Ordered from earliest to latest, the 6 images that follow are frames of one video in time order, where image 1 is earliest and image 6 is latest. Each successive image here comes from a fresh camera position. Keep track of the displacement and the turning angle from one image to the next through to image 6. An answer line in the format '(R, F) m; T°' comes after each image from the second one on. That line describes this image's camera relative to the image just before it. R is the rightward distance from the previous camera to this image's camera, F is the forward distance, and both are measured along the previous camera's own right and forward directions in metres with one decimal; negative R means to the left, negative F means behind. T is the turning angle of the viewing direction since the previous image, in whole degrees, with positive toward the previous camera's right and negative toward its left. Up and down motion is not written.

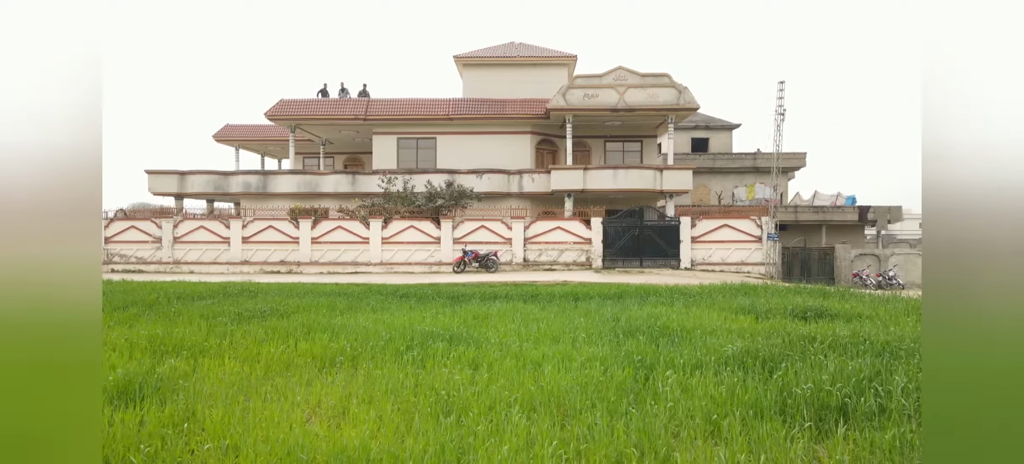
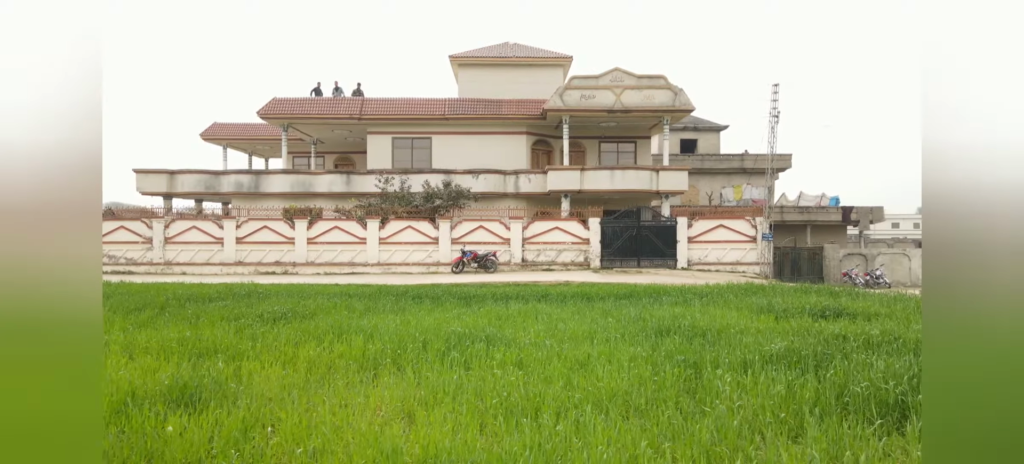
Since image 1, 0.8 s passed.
(-0.5, 0.0) m; +2°
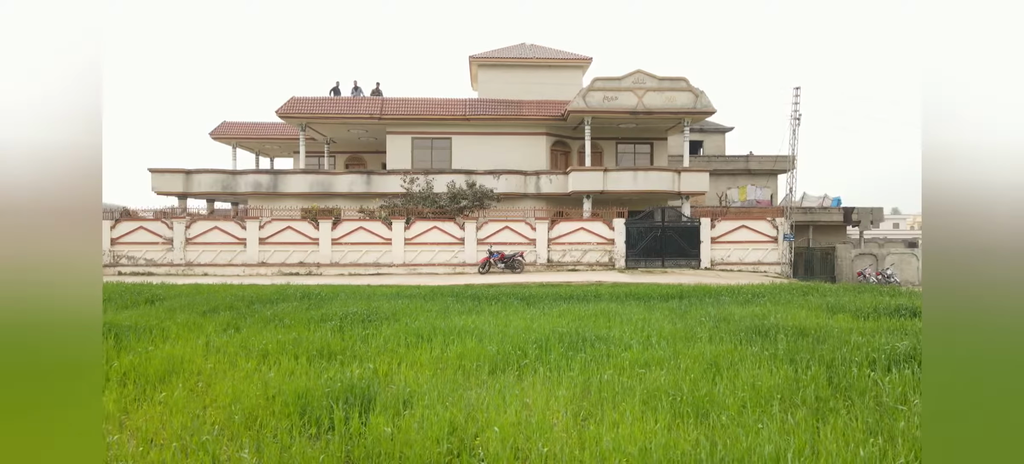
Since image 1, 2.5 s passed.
(-1.2, 0.0) m; +1°
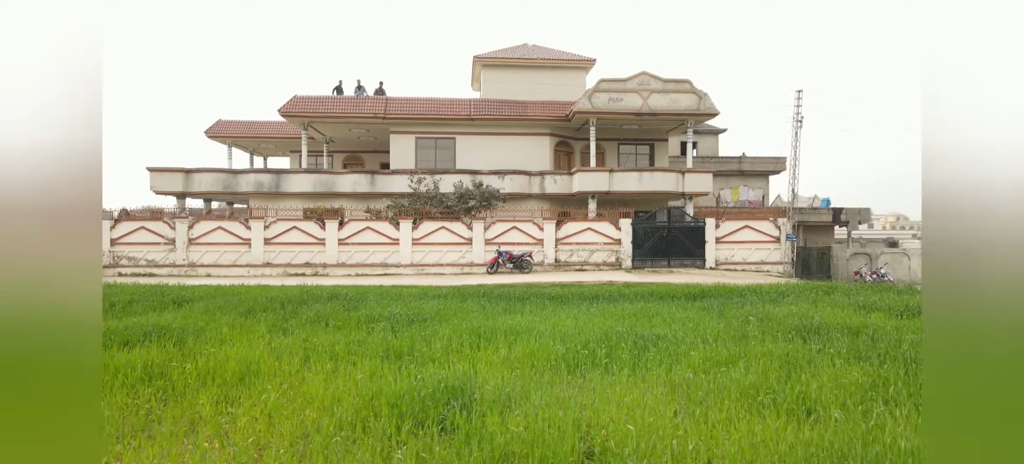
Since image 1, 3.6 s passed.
(-0.8, 0.0) m; +2°
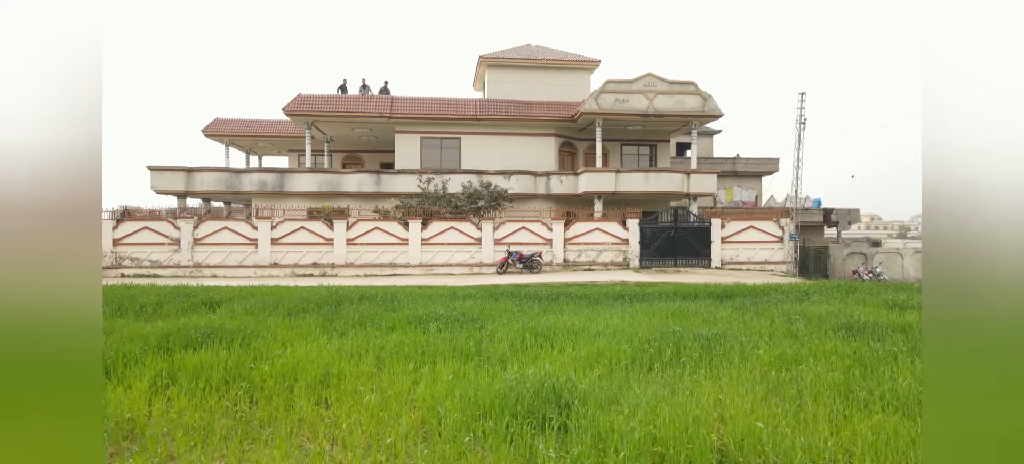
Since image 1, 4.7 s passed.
(-0.8, 0.0) m; +2°
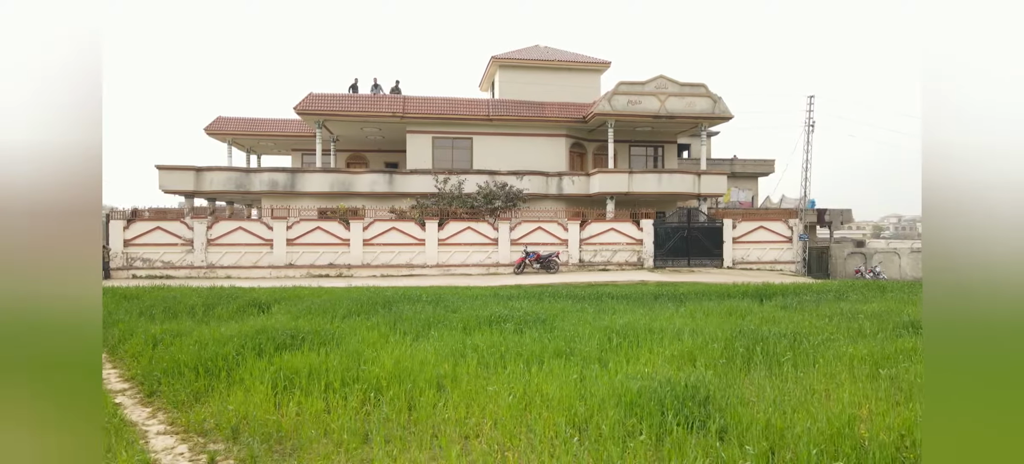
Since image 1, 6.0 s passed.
(-1.0, 0.0) m; +2°
